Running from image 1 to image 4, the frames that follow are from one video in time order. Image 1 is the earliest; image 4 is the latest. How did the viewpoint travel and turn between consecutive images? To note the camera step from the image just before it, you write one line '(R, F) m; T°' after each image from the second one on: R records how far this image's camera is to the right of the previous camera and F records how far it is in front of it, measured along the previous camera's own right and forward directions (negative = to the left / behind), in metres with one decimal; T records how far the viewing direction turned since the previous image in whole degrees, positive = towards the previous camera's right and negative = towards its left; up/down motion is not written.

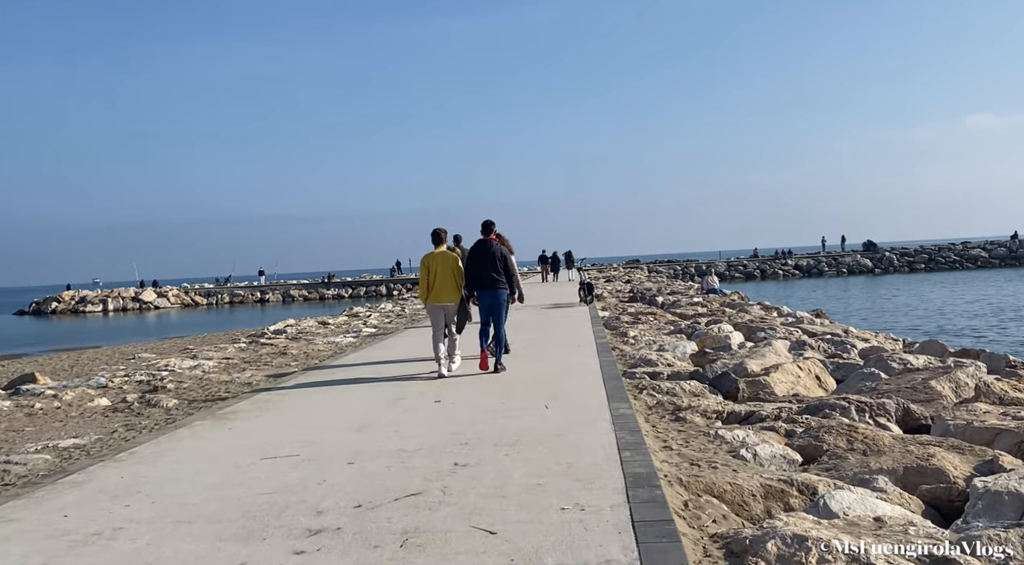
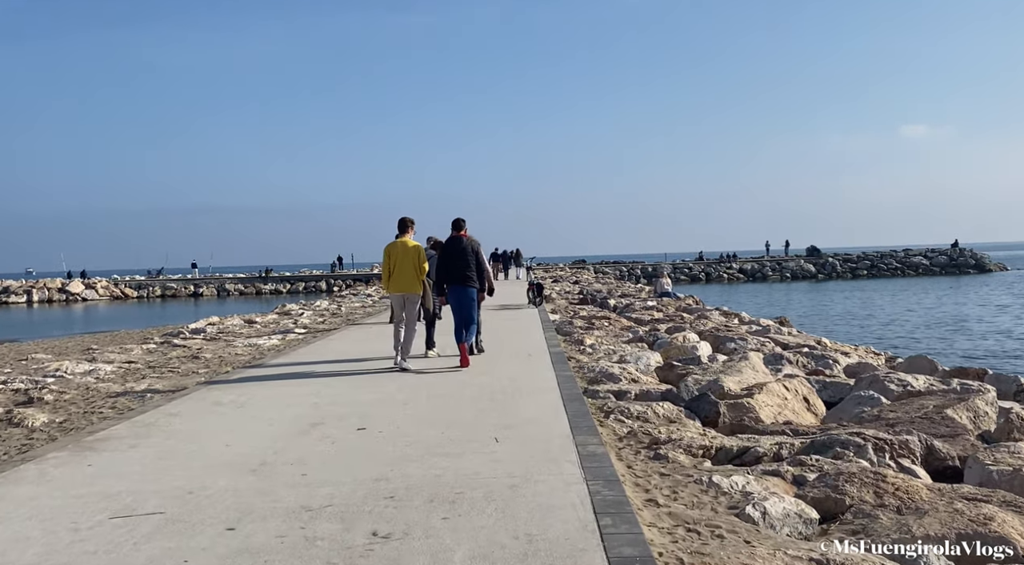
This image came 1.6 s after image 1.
(0.0, +1.4) m; +4°
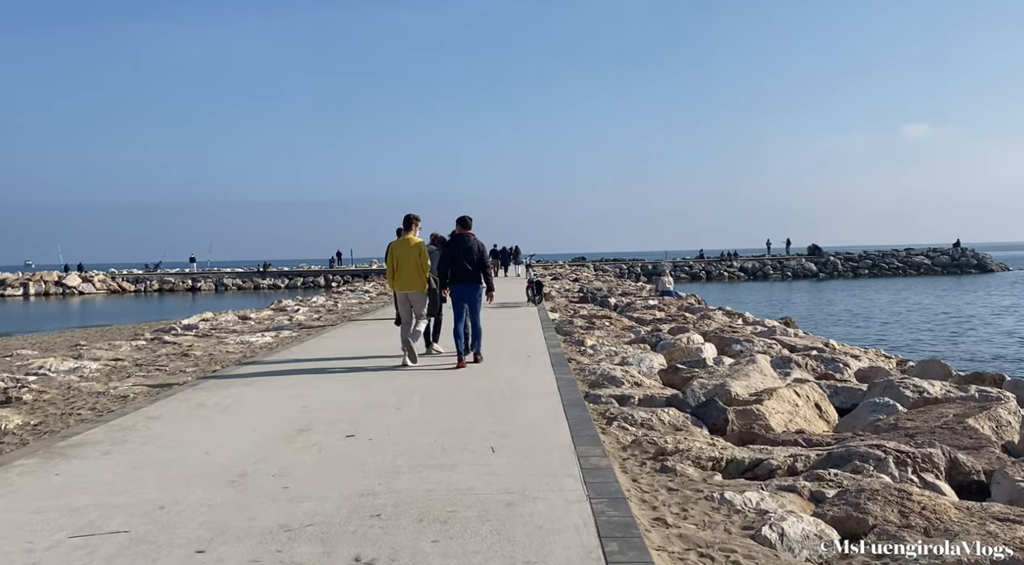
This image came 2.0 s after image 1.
(0.0, +0.4) m; 0°
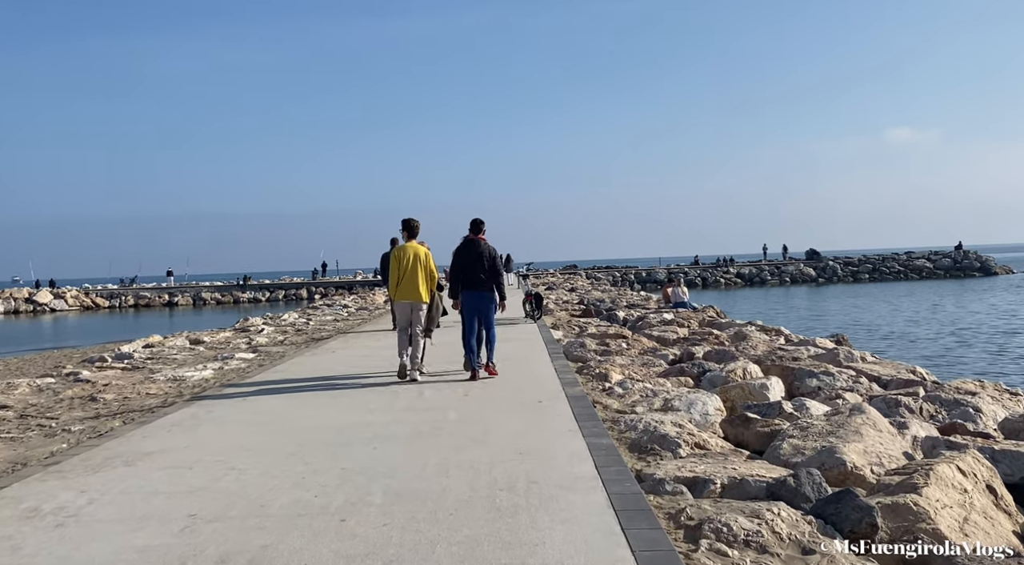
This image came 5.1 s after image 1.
(-0.1, +2.7) m; +1°
